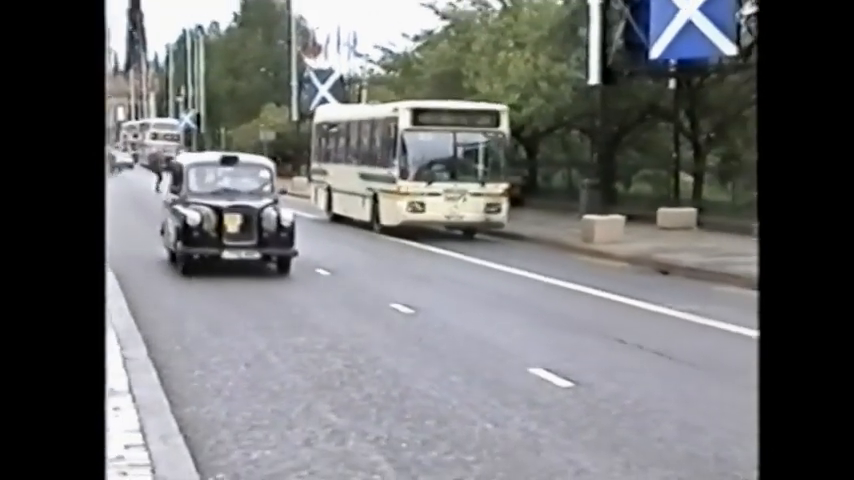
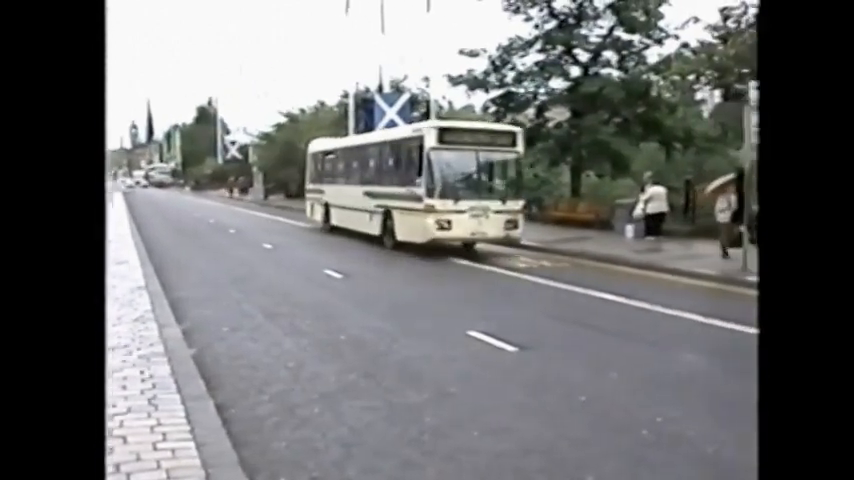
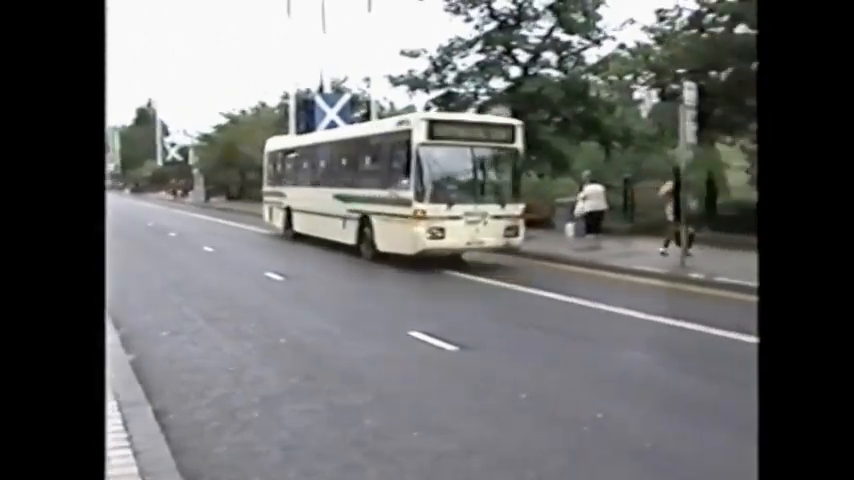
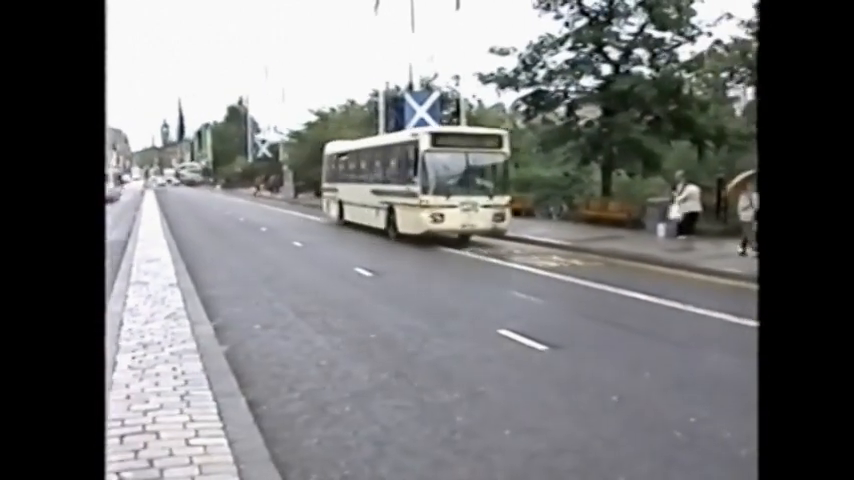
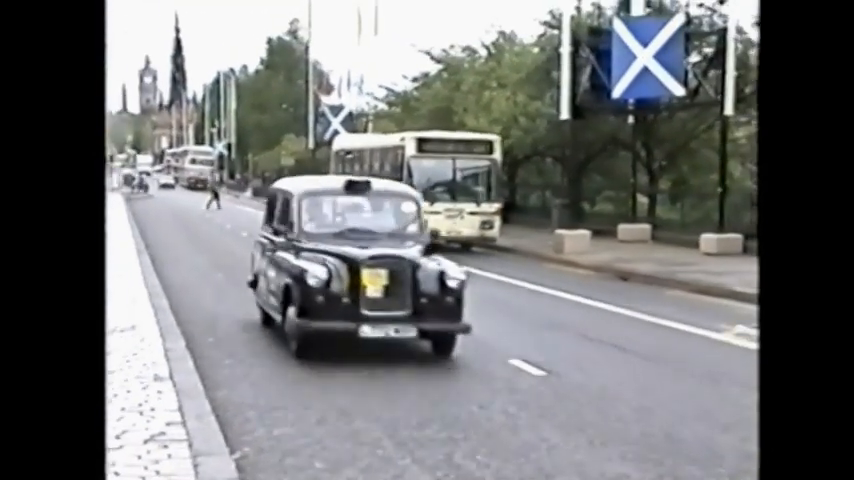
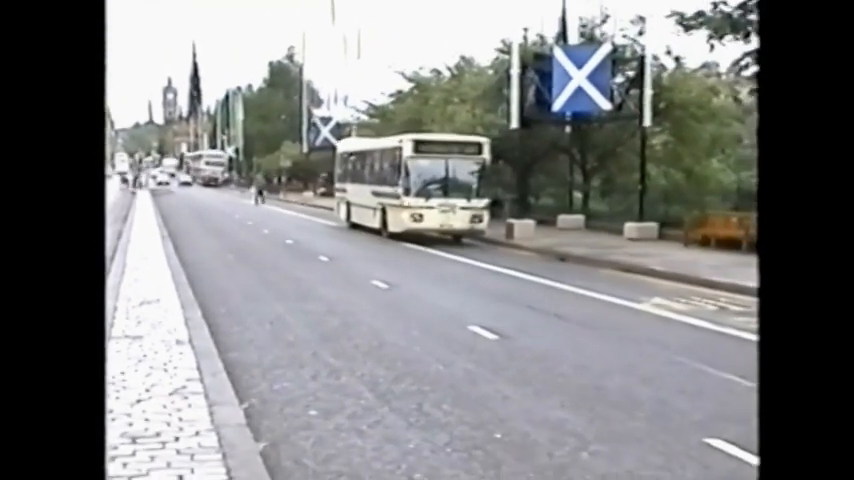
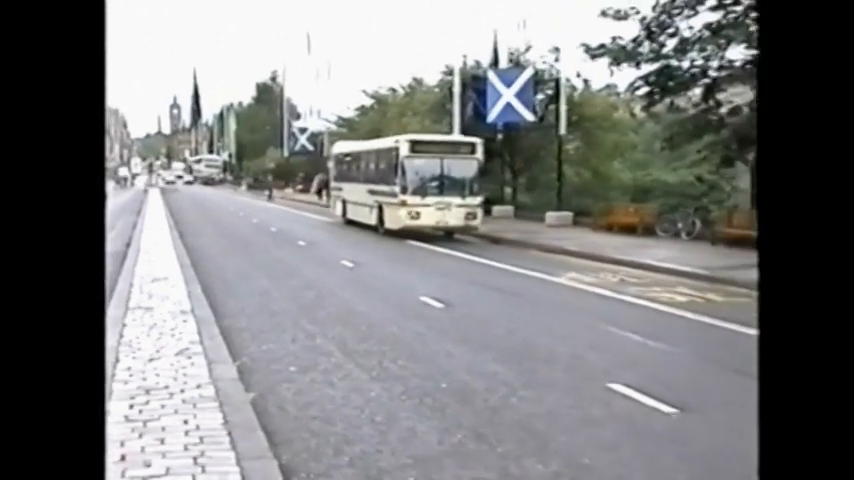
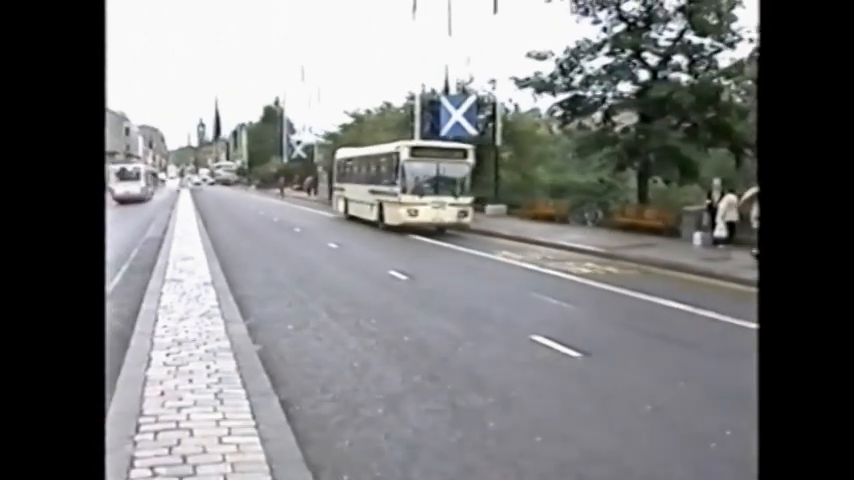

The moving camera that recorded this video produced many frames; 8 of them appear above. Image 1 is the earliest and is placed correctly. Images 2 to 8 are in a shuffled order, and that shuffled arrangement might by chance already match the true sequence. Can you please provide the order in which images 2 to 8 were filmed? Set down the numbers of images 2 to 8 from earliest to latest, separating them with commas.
5, 6, 7, 8, 4, 2, 3
